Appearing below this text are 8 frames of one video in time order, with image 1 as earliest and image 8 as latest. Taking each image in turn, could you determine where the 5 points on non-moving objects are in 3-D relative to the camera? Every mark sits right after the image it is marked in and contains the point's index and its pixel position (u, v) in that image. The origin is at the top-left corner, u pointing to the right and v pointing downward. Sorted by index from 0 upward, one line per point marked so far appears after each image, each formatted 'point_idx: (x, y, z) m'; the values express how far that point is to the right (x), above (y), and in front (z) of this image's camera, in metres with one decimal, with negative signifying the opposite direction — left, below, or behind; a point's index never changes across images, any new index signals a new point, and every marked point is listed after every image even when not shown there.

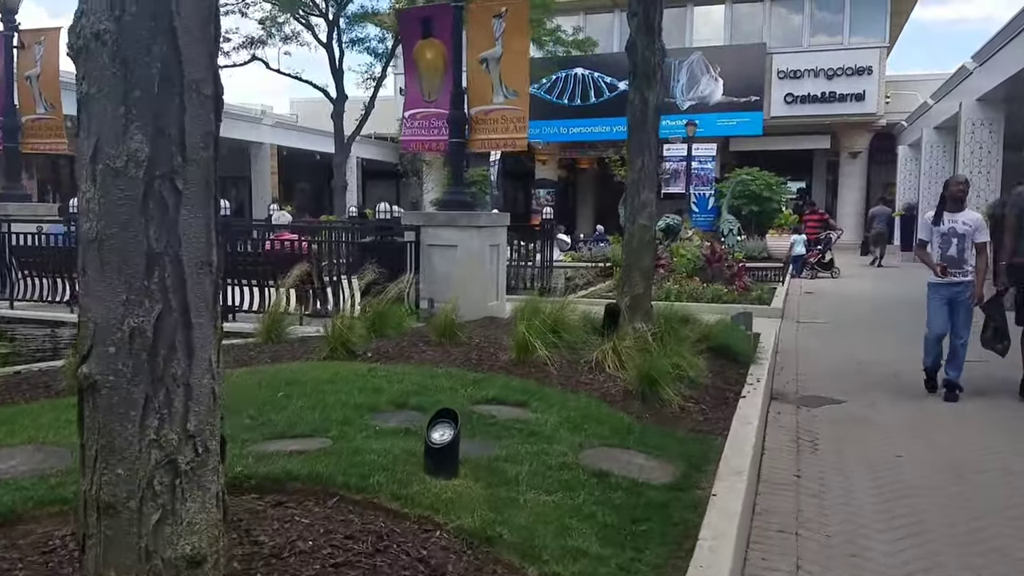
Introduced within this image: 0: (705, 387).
0: (+1.5, -0.8, +6.2) m
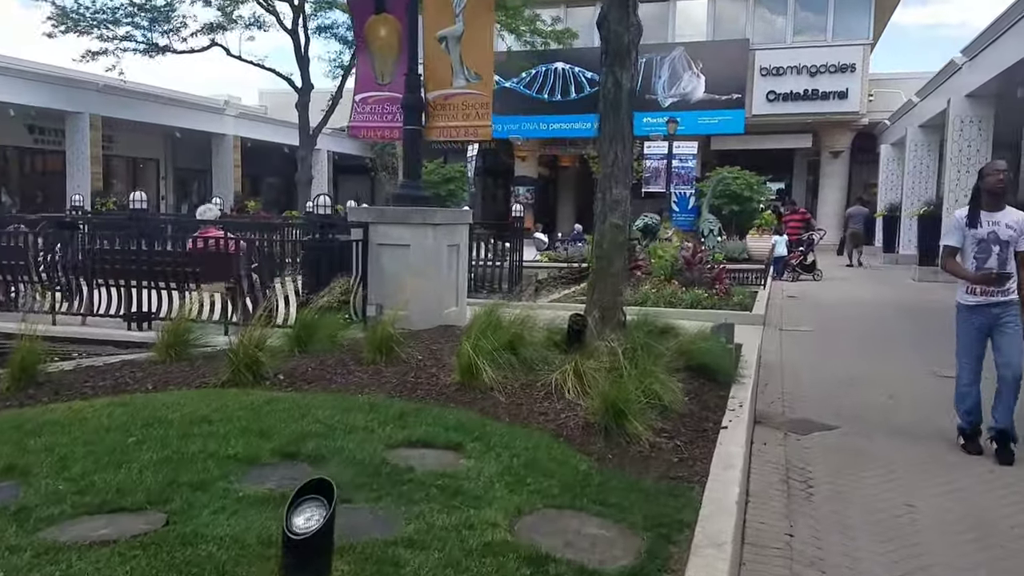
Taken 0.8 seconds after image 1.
0: (+1.1, -0.9, +5.3) m
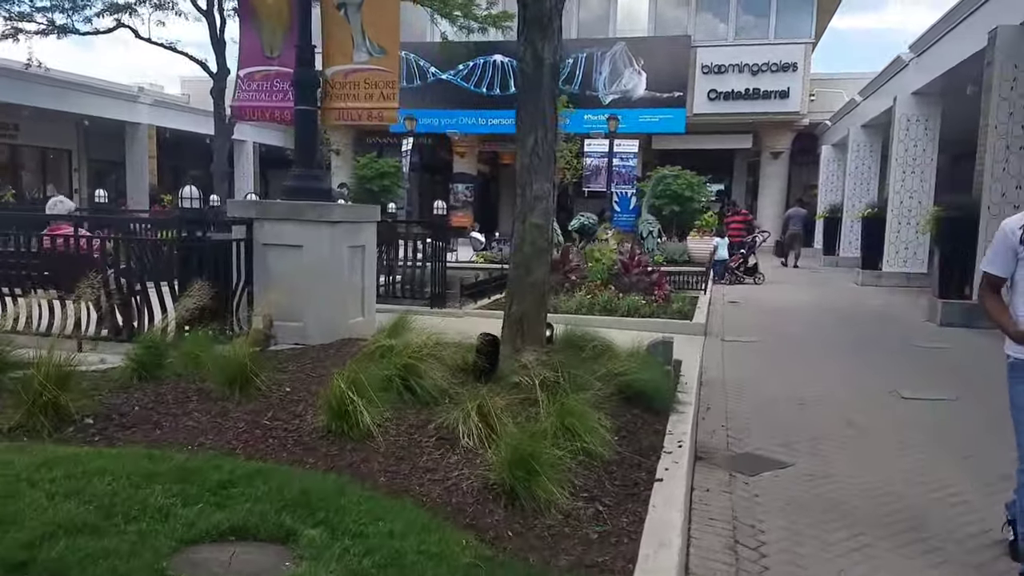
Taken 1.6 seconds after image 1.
0: (+0.5, -1.0, +4.2) m
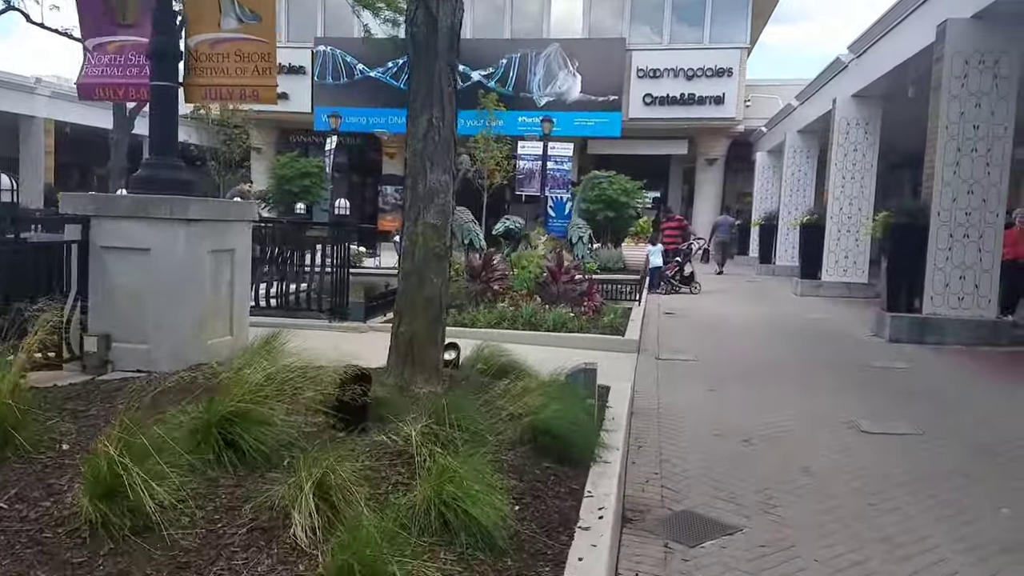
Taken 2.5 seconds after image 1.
0: (-0.1, -1.1, +3.1) m
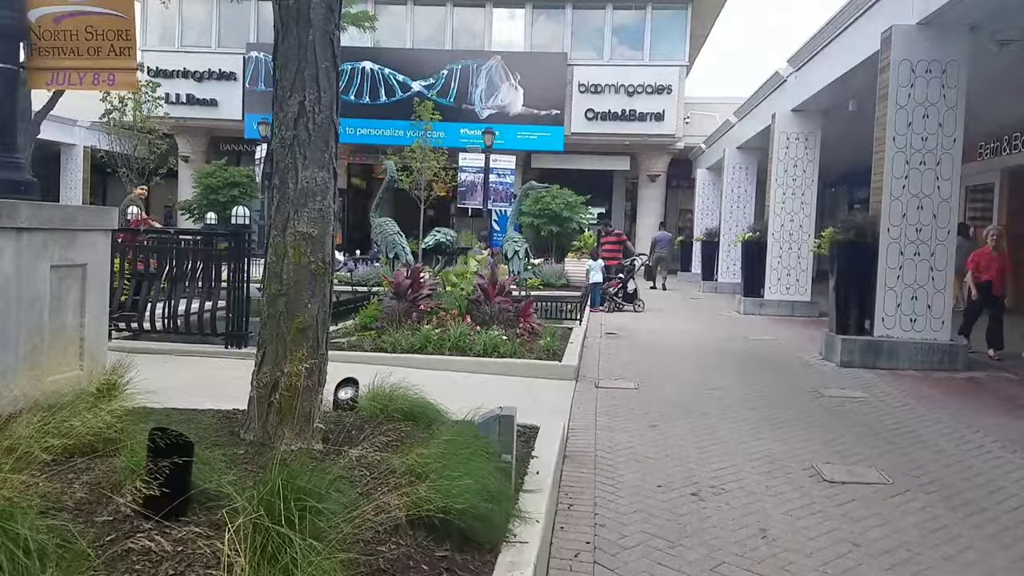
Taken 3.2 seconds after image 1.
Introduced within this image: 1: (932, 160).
0: (-0.4, -1.2, +2.1) m
1: (+5.3, +1.6, +9.7) m
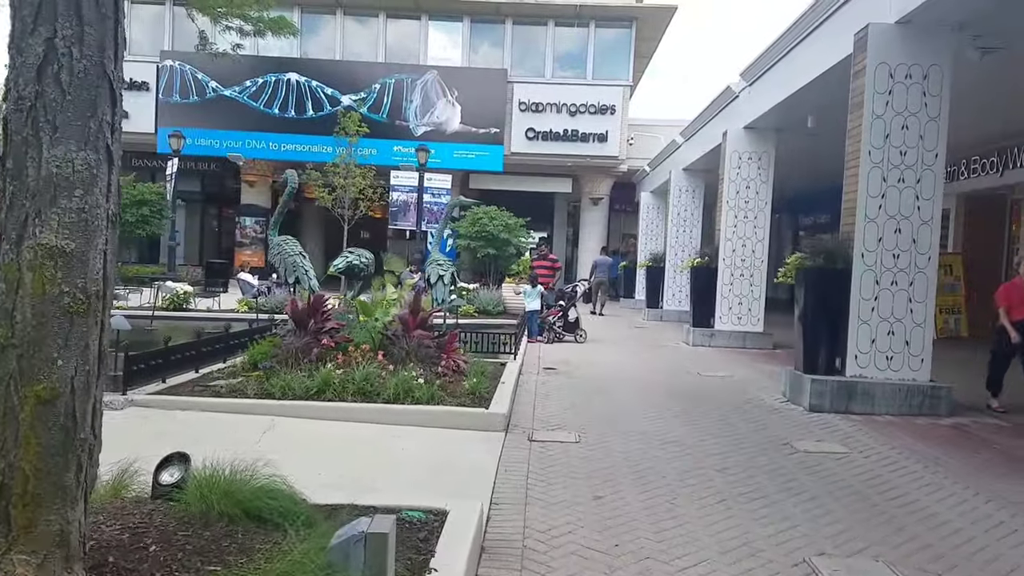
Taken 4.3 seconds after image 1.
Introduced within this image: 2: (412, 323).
0: (-0.7, -1.3, +0.5) m
1: (+4.4, +1.2, +8.6) m
2: (-1.2, -0.4, +9.2) m
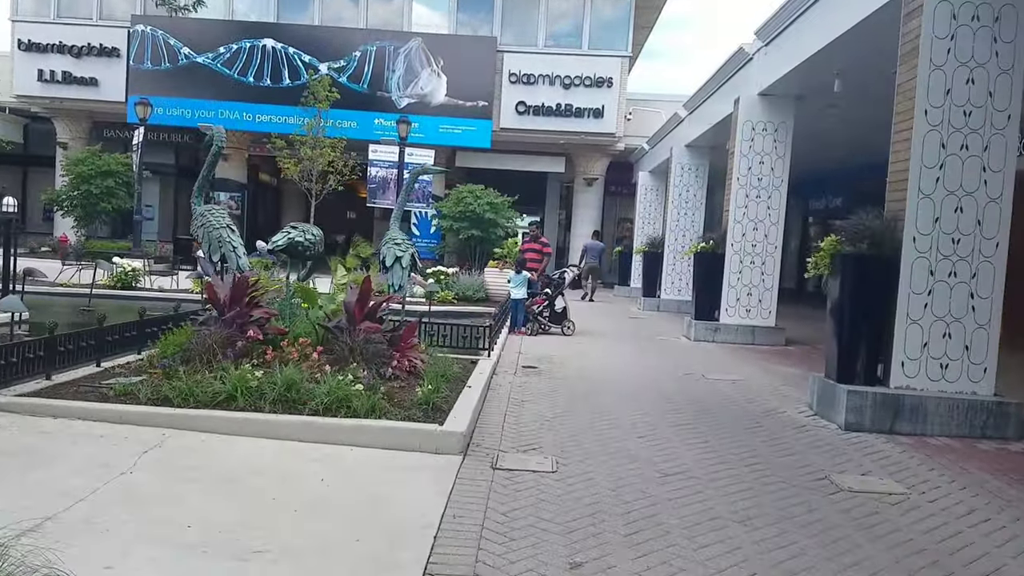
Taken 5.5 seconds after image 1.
0: (-1.0, -1.3, -1.2) m
1: (+4.1, +1.3, +6.9) m
2: (-1.5, -0.2, +7.5) m
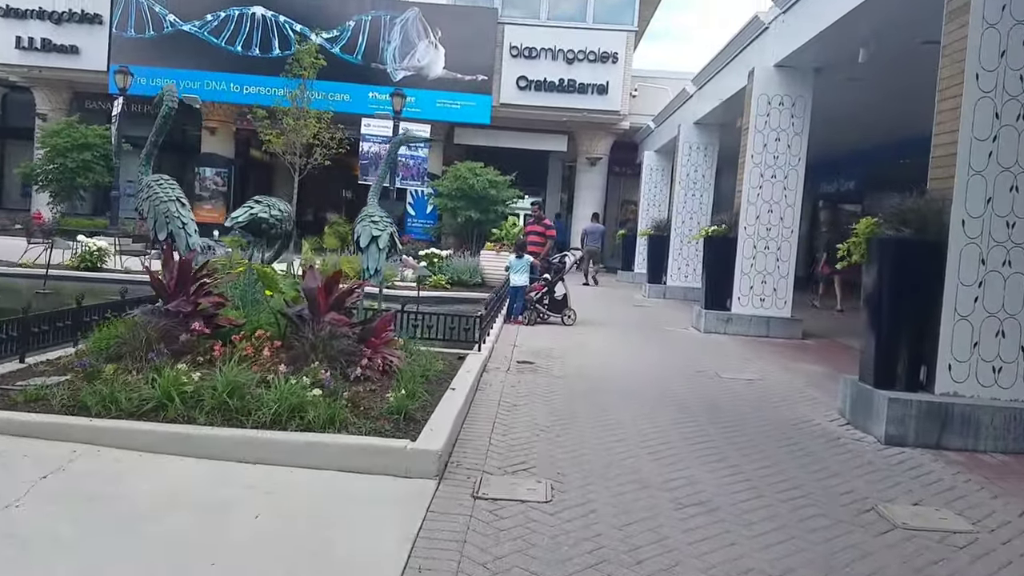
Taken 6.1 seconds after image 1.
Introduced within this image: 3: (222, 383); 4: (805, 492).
0: (-1.1, -1.3, -2.2) m
1: (+4.1, +1.3, +5.9) m
2: (-1.6, -0.1, +6.5) m
3: (-1.9, -0.7, +5.3) m
4: (+2.0, -1.3, +5.2) m
